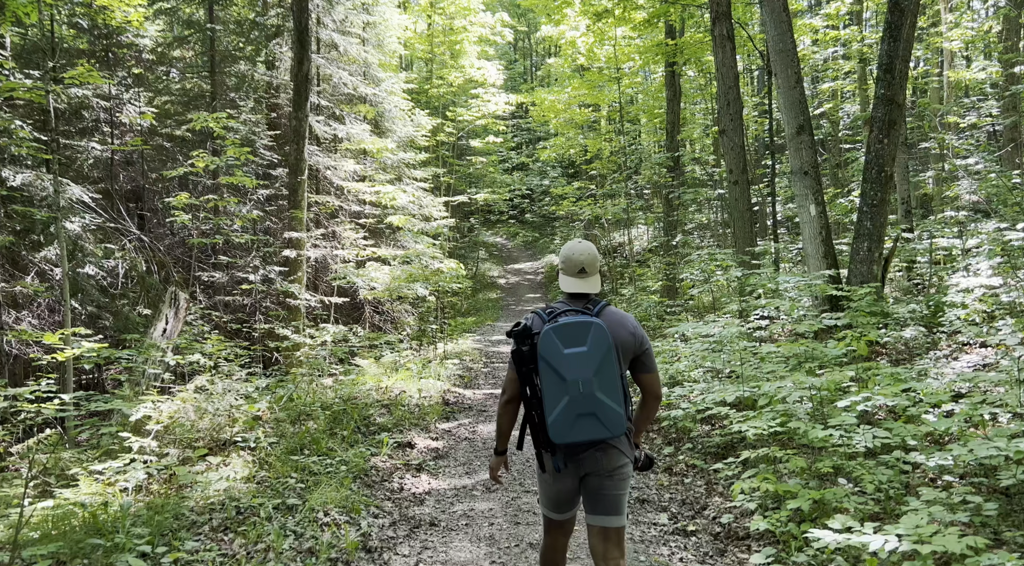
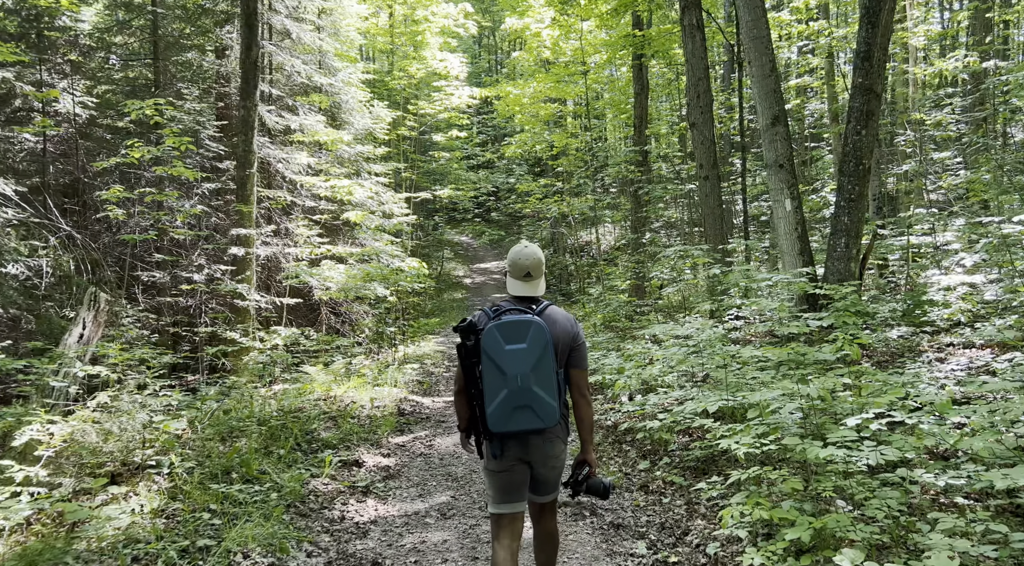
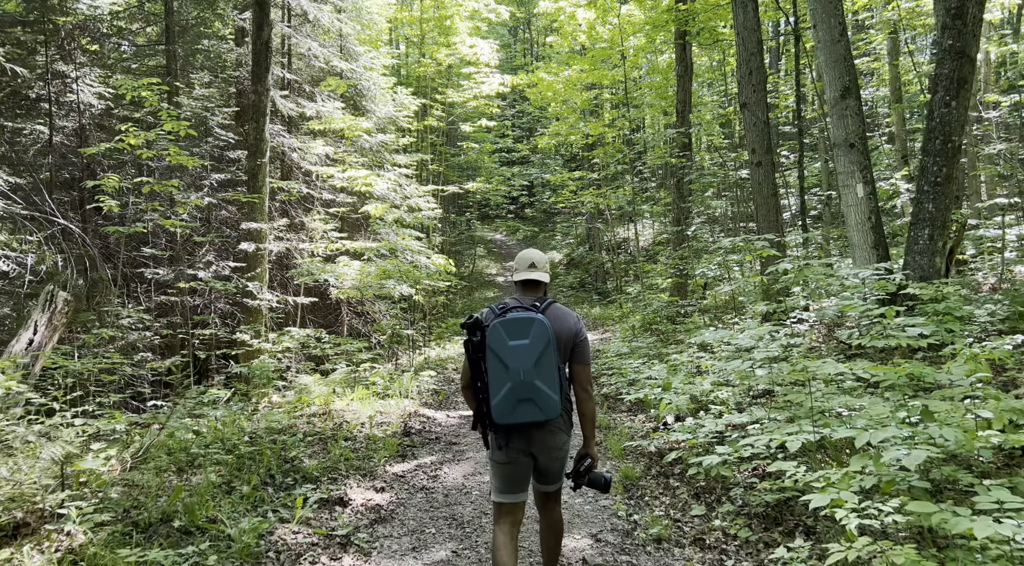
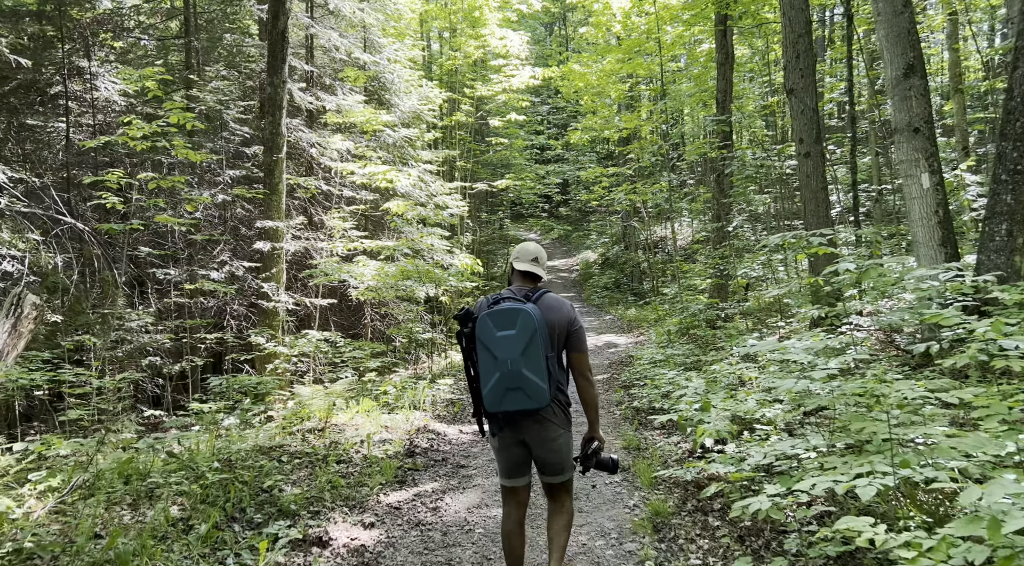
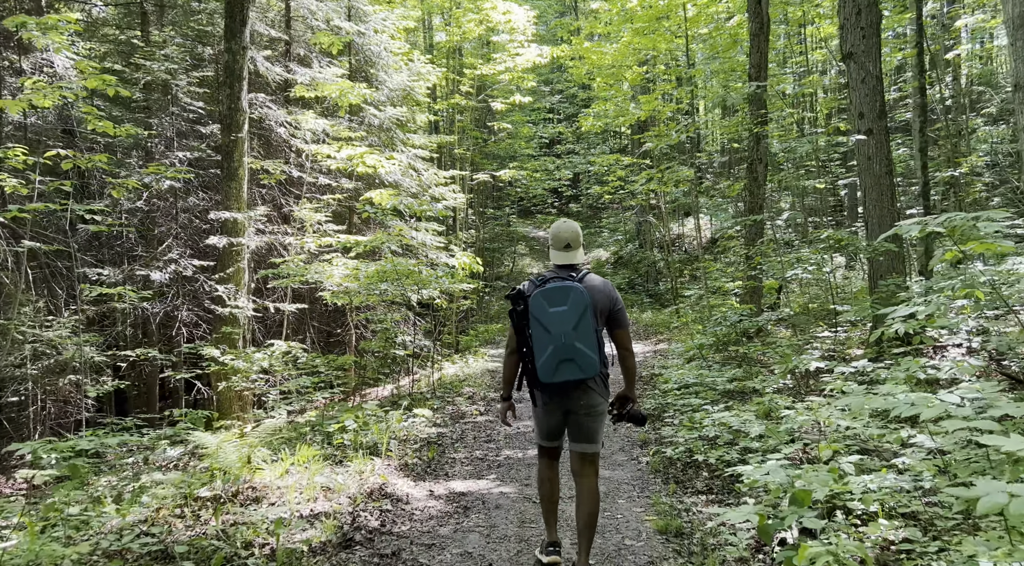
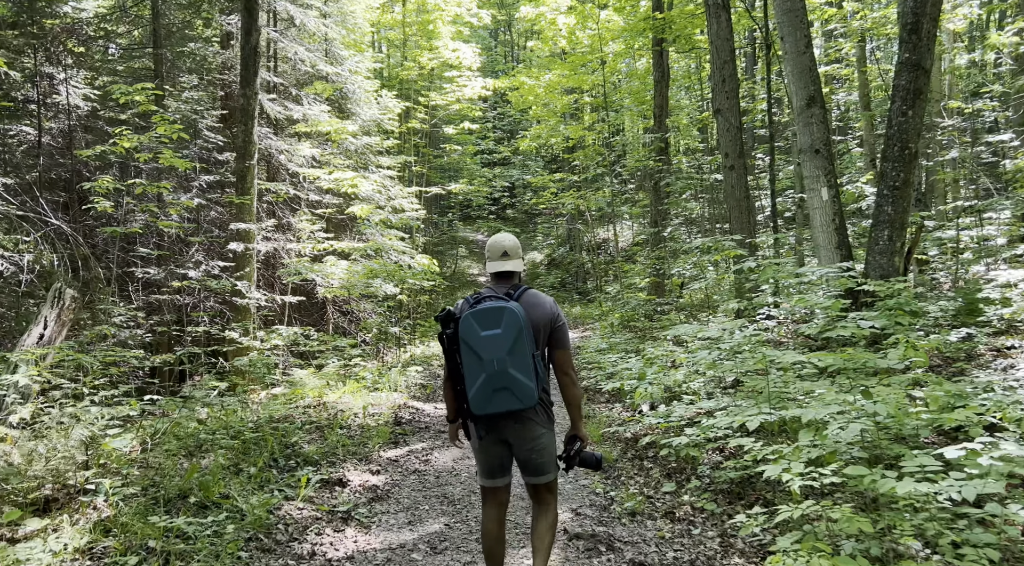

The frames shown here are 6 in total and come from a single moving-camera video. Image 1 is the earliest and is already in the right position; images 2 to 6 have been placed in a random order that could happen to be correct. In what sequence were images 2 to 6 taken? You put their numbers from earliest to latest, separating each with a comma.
2, 6, 3, 4, 5
